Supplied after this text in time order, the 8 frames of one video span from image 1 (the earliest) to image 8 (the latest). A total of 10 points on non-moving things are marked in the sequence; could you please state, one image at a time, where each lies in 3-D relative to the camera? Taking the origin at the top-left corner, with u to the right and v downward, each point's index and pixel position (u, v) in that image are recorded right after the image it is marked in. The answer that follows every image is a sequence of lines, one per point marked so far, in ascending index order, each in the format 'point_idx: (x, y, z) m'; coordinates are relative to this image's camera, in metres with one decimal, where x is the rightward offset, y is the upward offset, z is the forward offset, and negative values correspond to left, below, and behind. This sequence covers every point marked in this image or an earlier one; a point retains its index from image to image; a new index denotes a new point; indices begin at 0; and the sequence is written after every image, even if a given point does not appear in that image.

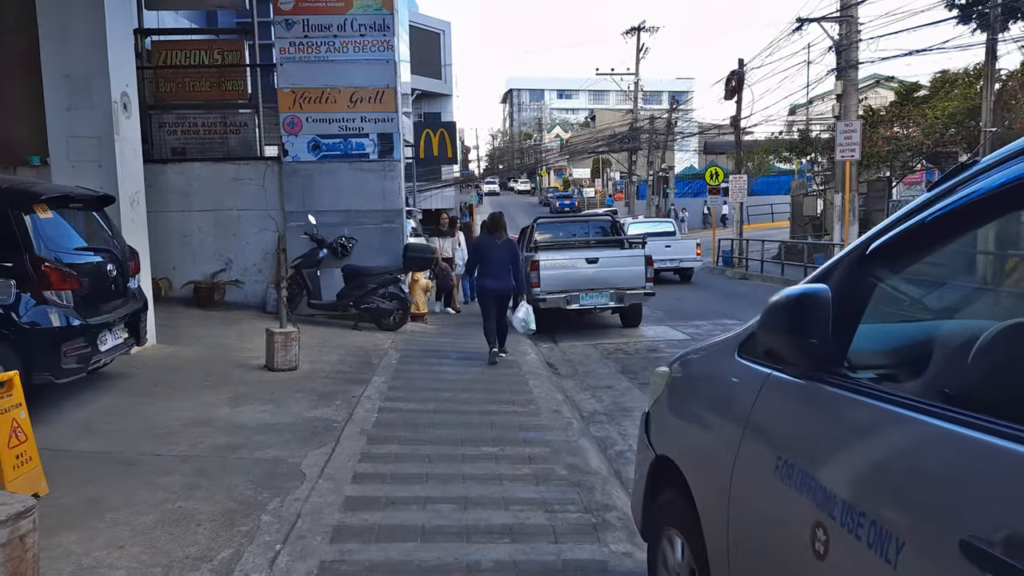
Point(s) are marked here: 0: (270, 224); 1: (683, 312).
0: (-4.1, +1.1, +12.4) m
1: (+3.6, -0.5, +15.4) m
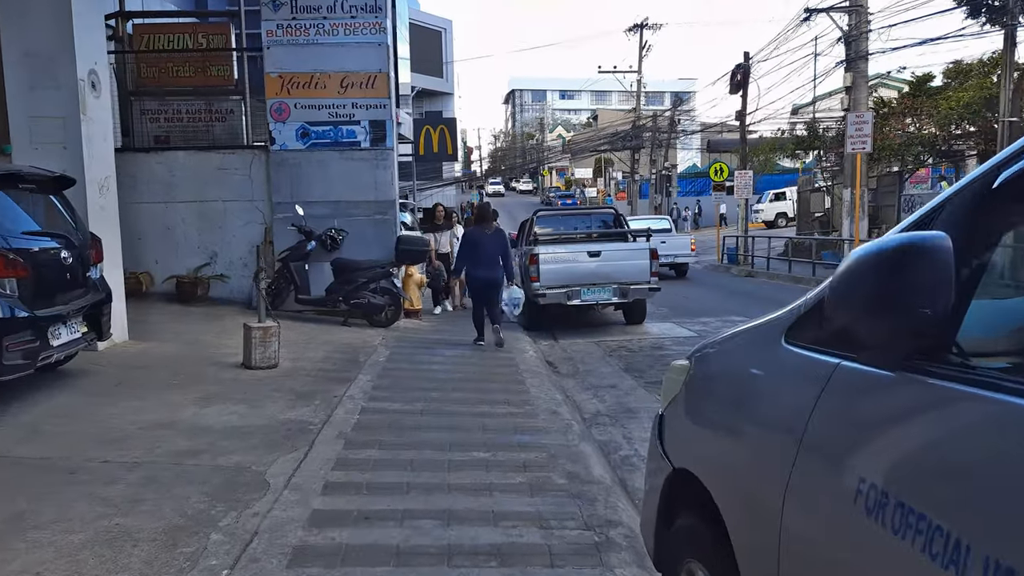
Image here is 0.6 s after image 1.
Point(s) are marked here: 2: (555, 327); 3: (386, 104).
0: (-4.1, +1.1, +11.8) m
1: (+3.6, -0.4, +14.8) m
2: (+0.7, -0.7, +12.7) m
3: (-2.0, +2.9, +11.5) m
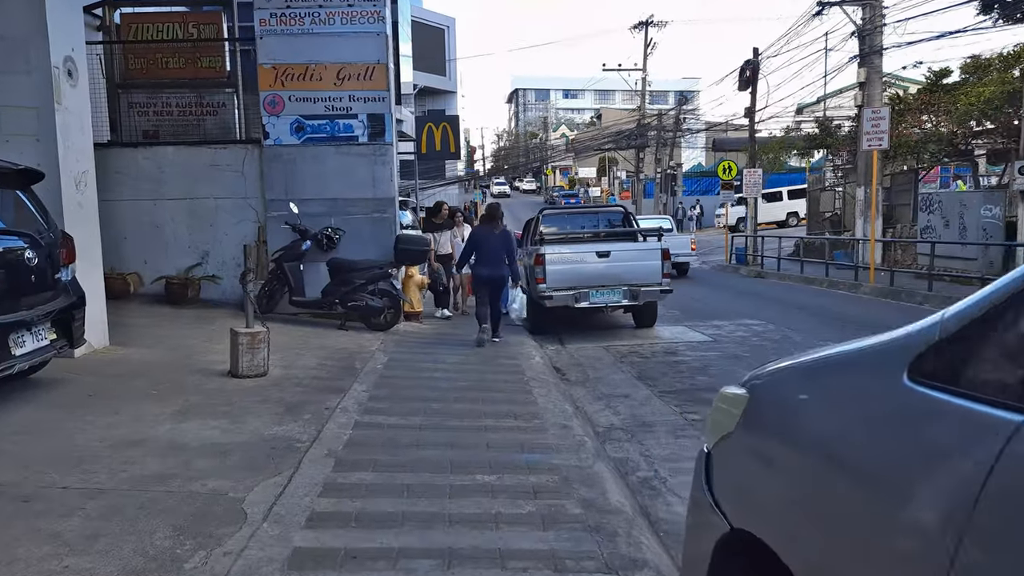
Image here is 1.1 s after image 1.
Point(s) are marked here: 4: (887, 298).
0: (-4.0, +1.1, +11.3) m
1: (+3.7, -0.5, +14.3) m
2: (+0.8, -0.7, +12.1) m
3: (-1.9, +2.9, +11.0) m
4: (+8.2, -0.2, +16.1) m
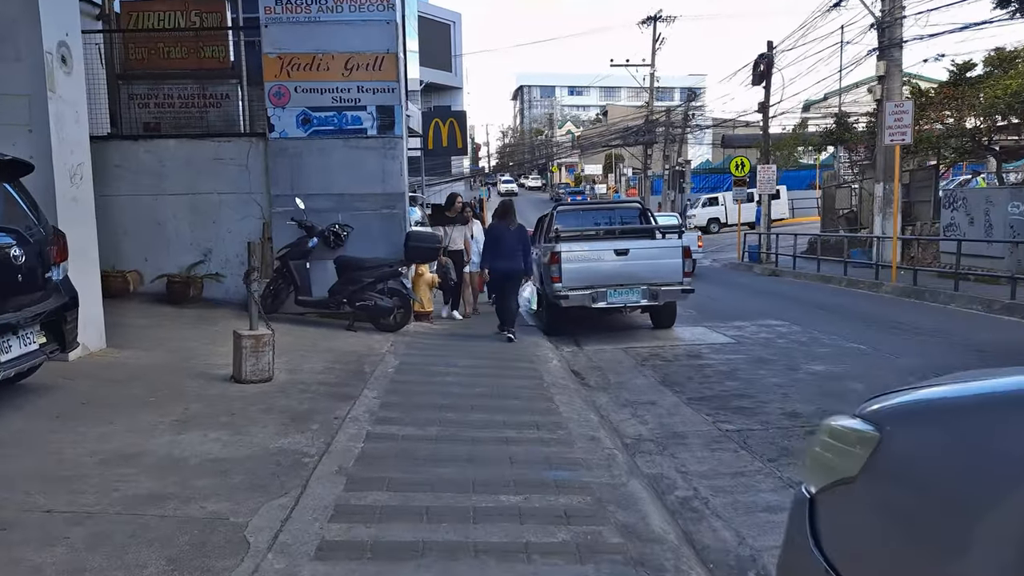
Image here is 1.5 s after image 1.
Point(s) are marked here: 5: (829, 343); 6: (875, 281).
0: (-3.8, +1.1, +10.9) m
1: (+3.9, -0.4, +13.8) m
2: (+1.0, -0.7, +11.7) m
3: (-1.7, +2.9, +10.5) m
4: (+8.5, -0.2, +15.6) m
5: (+4.4, -0.8, +10.3) m
6: (+8.5, +0.2, +17.2) m
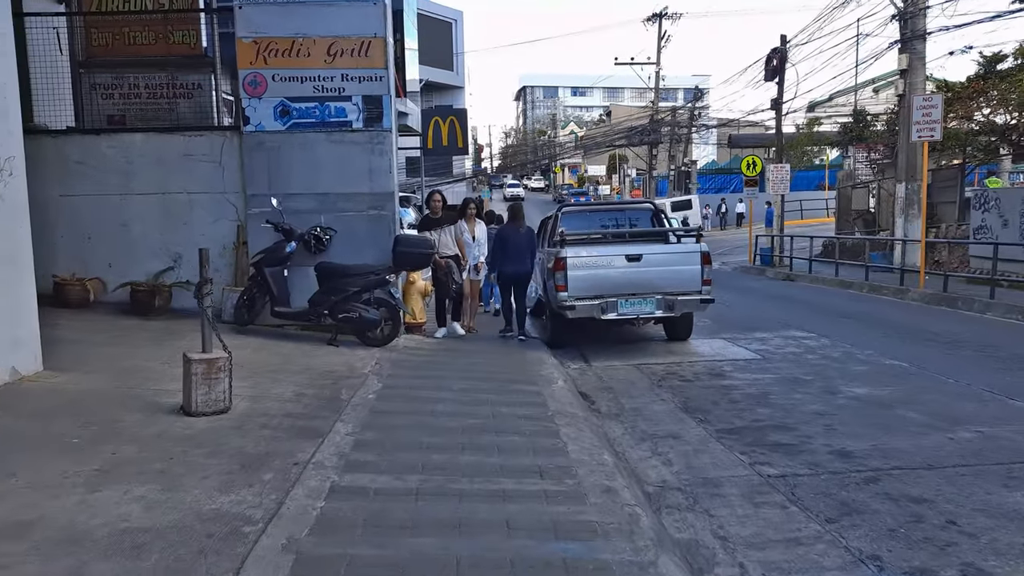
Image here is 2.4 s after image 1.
0: (-3.8, +1.0, +9.8) m
1: (+3.9, -0.6, +12.8) m
2: (+1.1, -0.8, +10.6) m
3: (-1.7, +2.8, +9.5) m
4: (+8.5, -0.3, +14.5) m
5: (+4.4, -0.9, +9.2) m
6: (+8.5, 0.0, +16.1) m
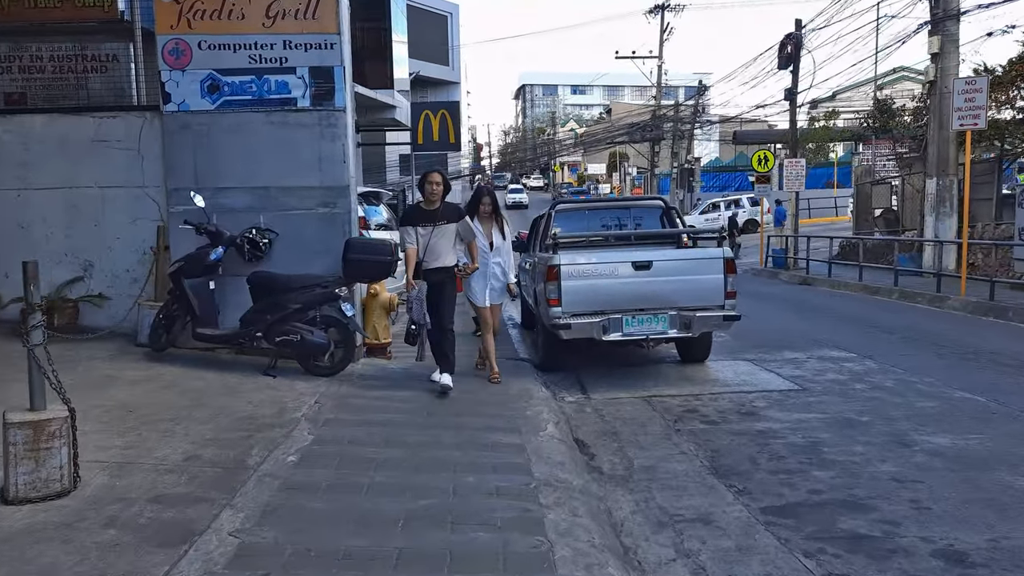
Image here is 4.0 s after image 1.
0: (-4.0, +0.9, +8.1) m
1: (+3.7, -0.7, +11.0) m
2: (+0.9, -1.0, +8.9) m
3: (-1.9, +2.6, +7.8) m
4: (+8.3, -0.5, +12.8) m
5: (+4.2, -1.1, +7.5) m
6: (+8.3, -0.1, +14.4) m
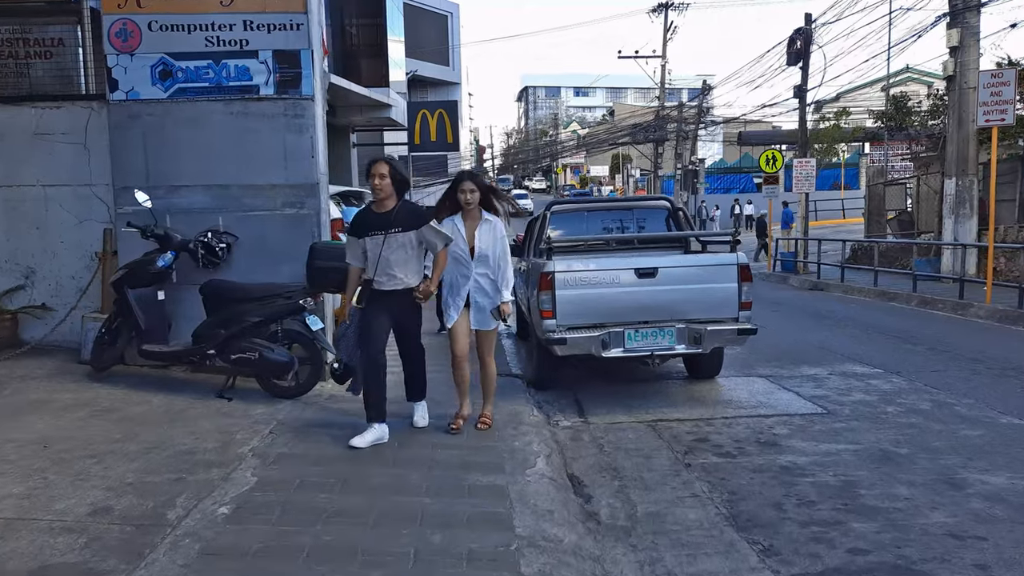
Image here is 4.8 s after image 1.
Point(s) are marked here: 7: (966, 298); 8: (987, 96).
0: (-4.1, +0.8, +7.2) m
1: (+3.6, -0.8, +10.1) m
2: (+0.7, -1.1, +8.0) m
3: (-2.0, +2.5, +6.9) m
4: (+8.2, -0.6, +11.9) m
5: (+4.1, -1.1, +6.6) m
6: (+8.3, -0.2, +13.5) m
7: (+8.5, -0.2, +13.7) m
8: (+8.4, +3.4, +13.0) m
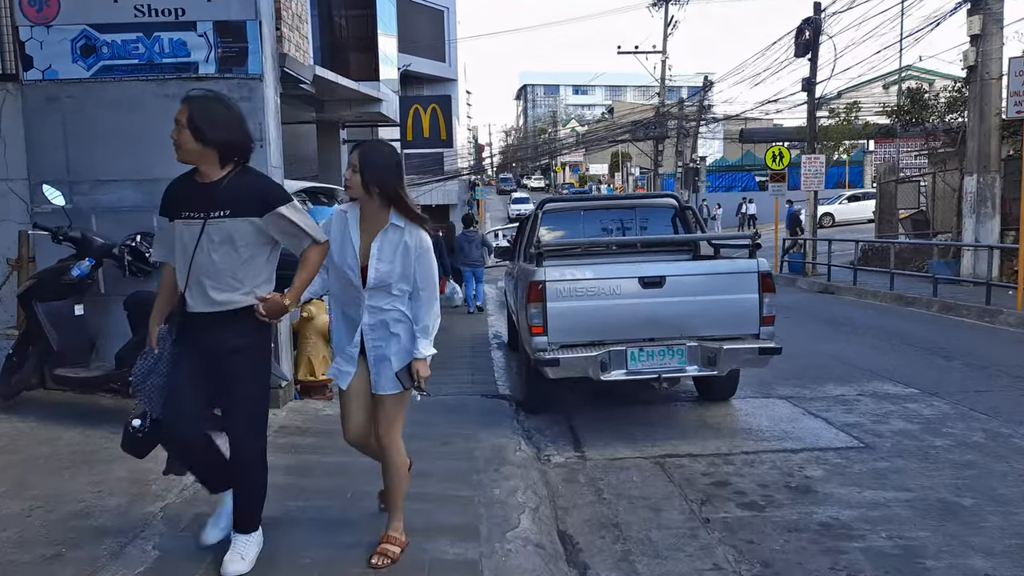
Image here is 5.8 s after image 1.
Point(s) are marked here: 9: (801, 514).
0: (-4.2, +0.7, +6.2) m
1: (+3.5, -0.9, +9.1) m
2: (+0.6, -1.2, +7.0) m
3: (-2.1, +2.4, +5.9) m
4: (+8.1, -0.7, +10.9) m
5: (+4.0, -1.2, +5.6) m
6: (+8.1, -0.3, +12.5) m
7: (+8.4, -0.3, +12.7) m
8: (+8.3, +3.3, +12.0) m
9: (+1.8, -1.4, +4.6) m
